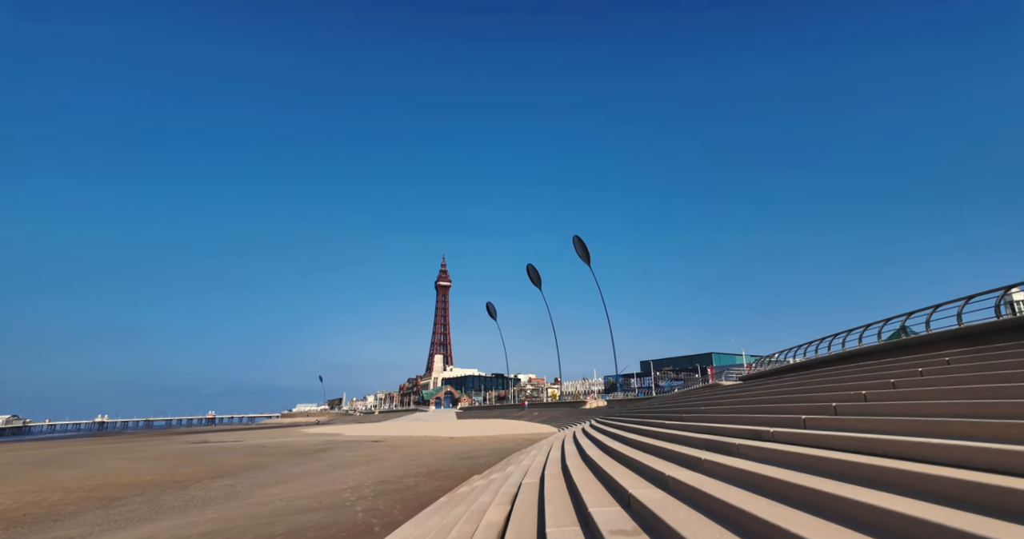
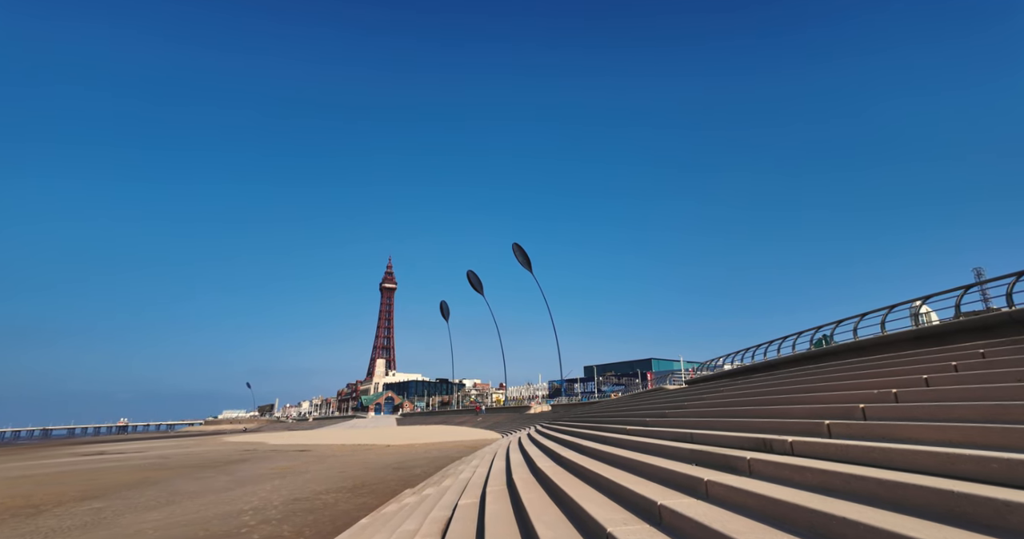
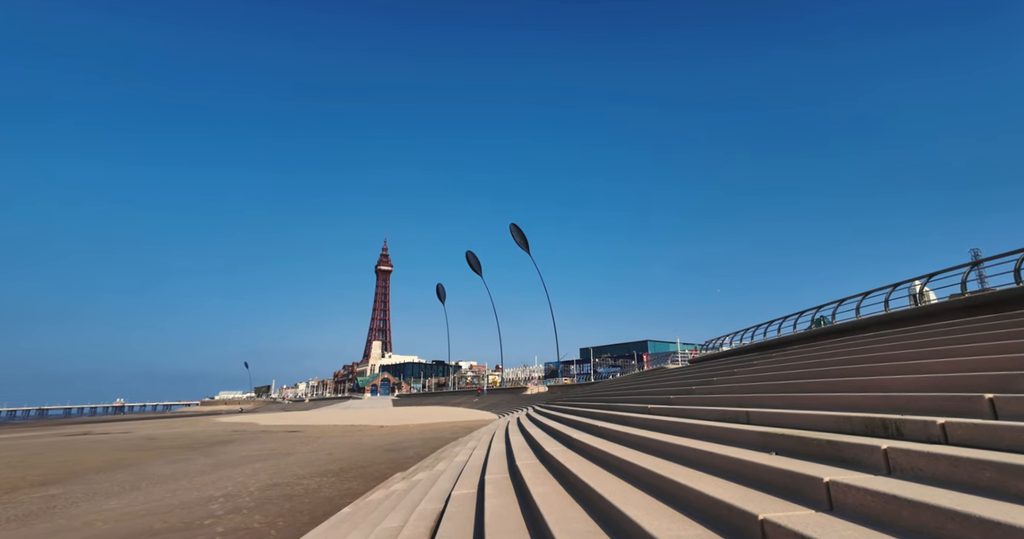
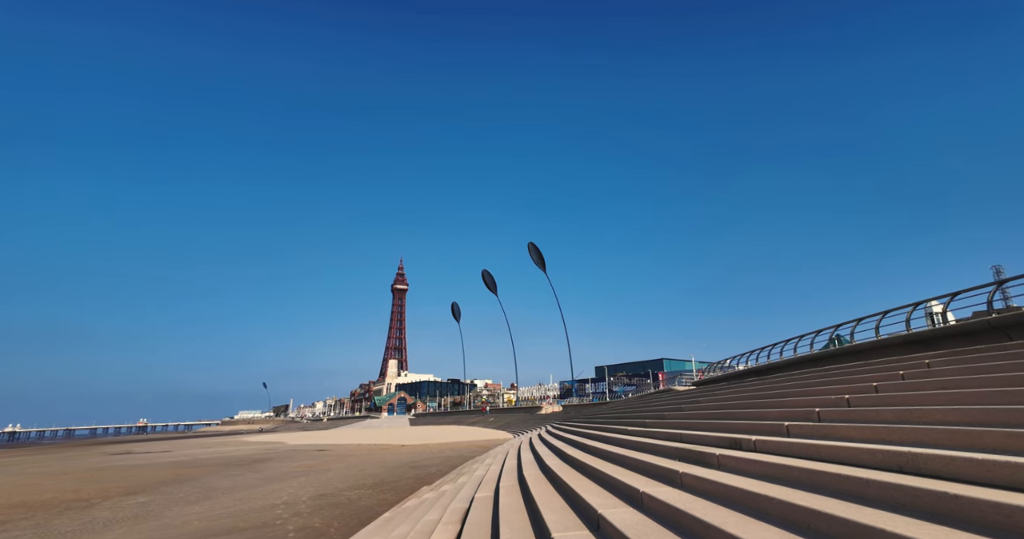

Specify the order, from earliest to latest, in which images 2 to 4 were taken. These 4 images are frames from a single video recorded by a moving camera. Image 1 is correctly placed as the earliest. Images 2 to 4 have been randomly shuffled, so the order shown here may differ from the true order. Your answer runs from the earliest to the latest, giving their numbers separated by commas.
4, 2, 3
